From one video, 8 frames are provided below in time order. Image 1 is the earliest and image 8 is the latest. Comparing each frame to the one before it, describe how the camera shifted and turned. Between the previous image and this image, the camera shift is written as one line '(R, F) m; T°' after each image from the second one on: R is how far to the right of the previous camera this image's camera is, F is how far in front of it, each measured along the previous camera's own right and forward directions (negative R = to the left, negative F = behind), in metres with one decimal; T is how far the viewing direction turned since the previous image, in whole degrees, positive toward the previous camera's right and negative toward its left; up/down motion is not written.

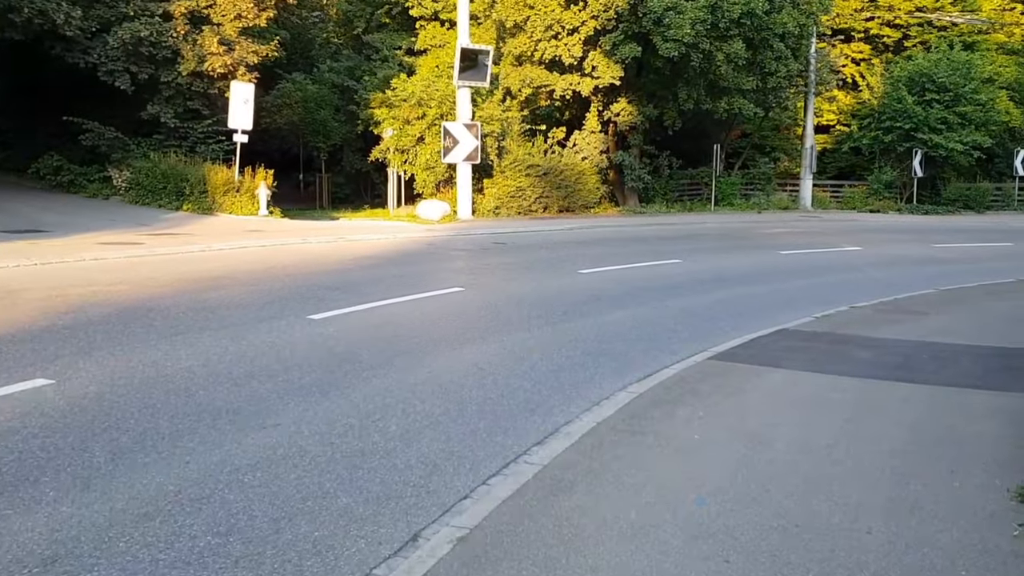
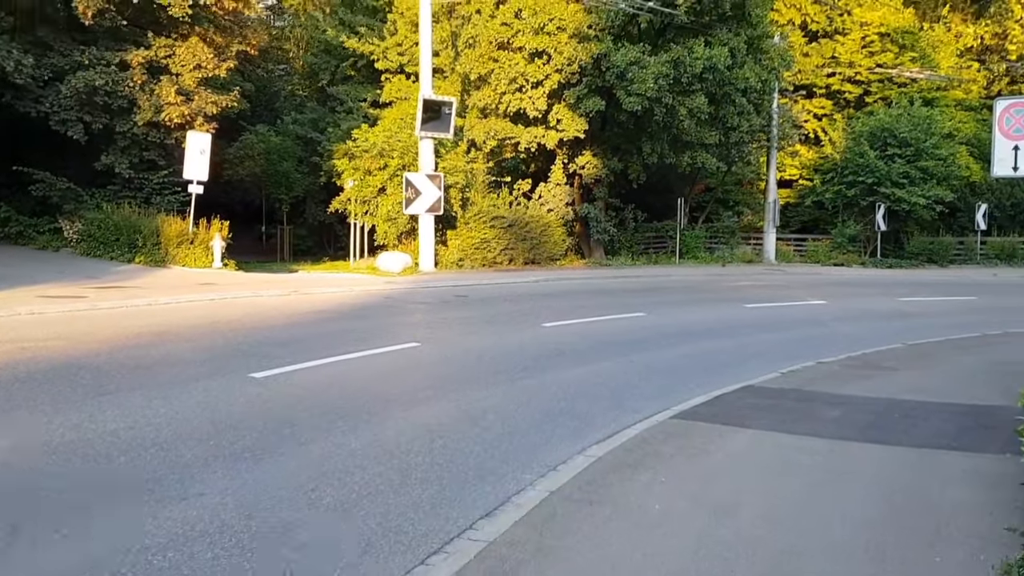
(+0.1, +0.4) m; +2°
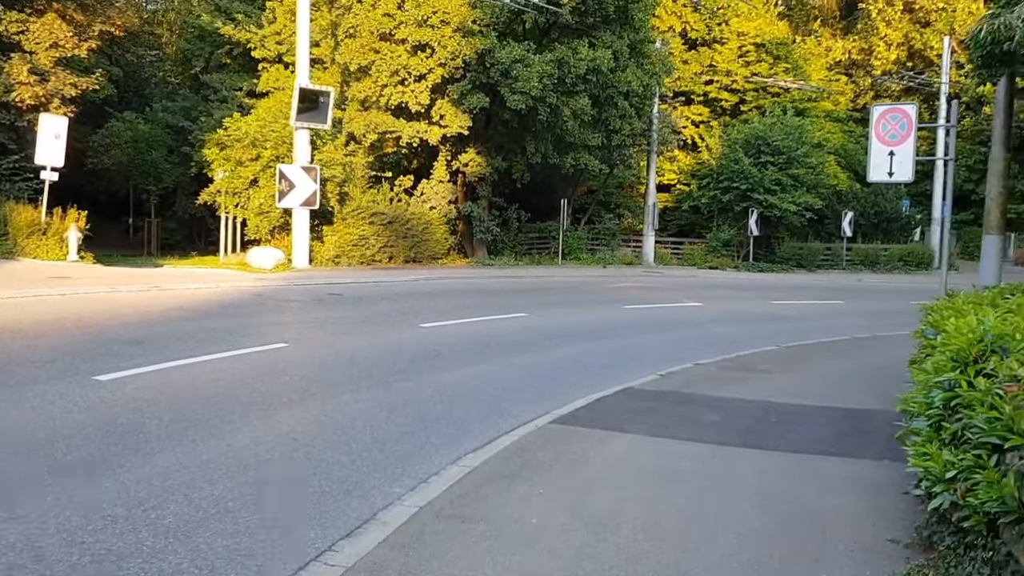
(+0.1, +0.4) m; +7°
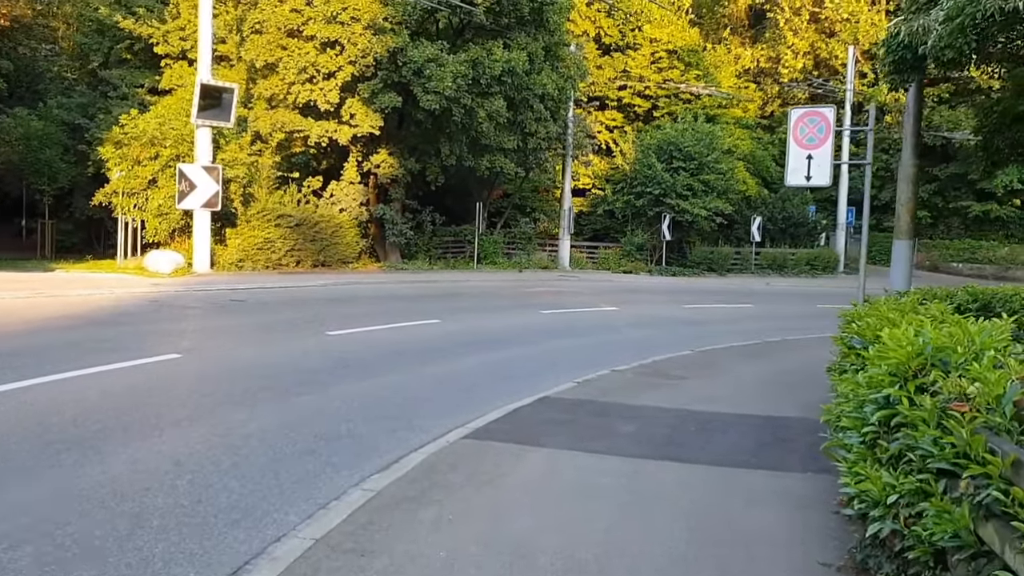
(0.0, +0.4) m; +5°
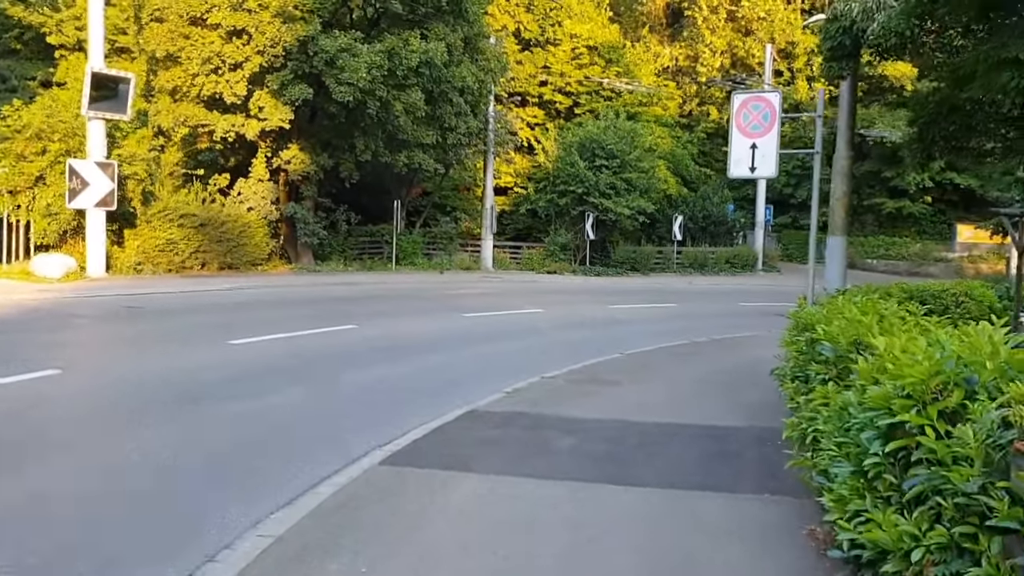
(0.0, +0.8) m; +5°
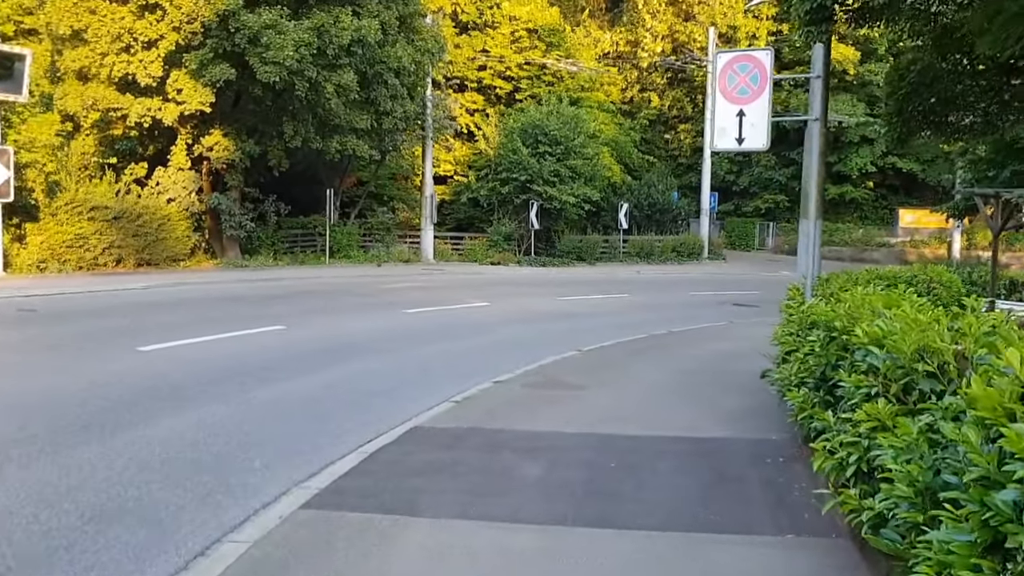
(-0.1, +1.2) m; +4°
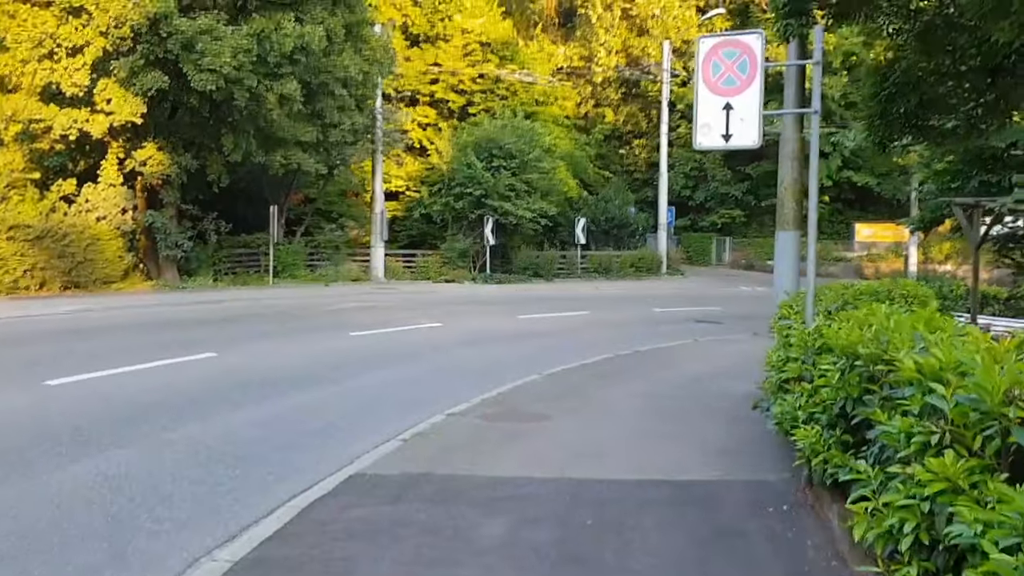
(0.0, +1.0) m; +3°
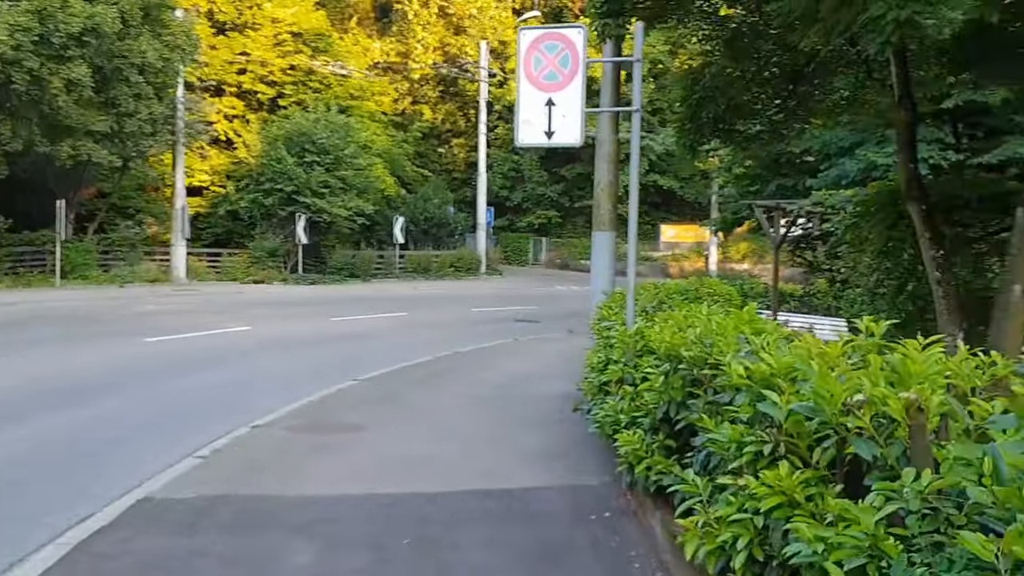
(0.0, +0.4) m; +11°
